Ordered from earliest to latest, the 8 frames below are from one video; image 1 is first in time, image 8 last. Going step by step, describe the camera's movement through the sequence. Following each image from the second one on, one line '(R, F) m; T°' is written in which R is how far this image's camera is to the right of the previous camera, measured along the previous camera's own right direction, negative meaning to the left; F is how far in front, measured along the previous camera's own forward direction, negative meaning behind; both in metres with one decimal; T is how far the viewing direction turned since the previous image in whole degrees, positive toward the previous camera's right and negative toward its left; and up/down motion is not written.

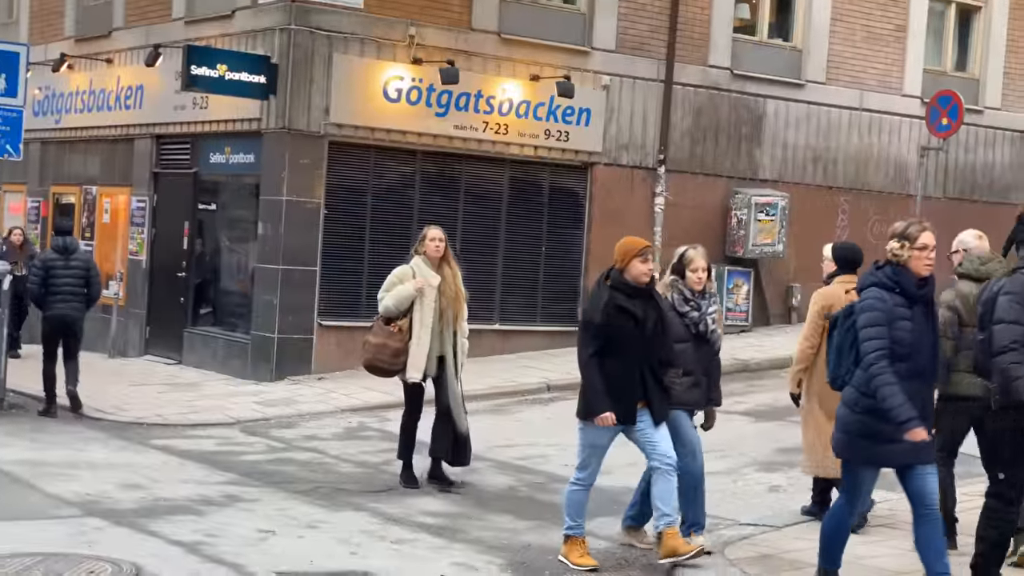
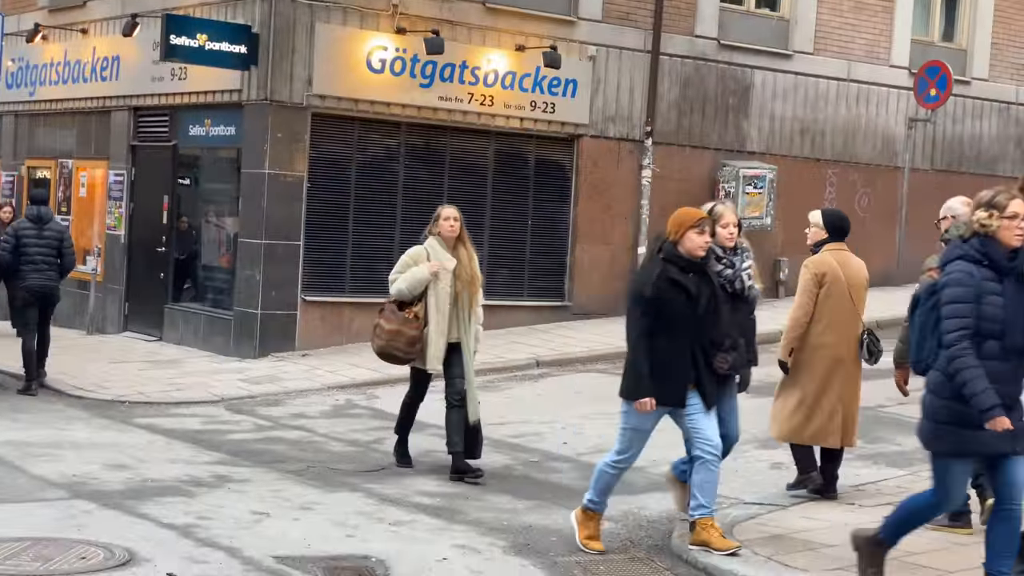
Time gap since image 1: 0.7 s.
(-0.1, +0.2) m; +1°
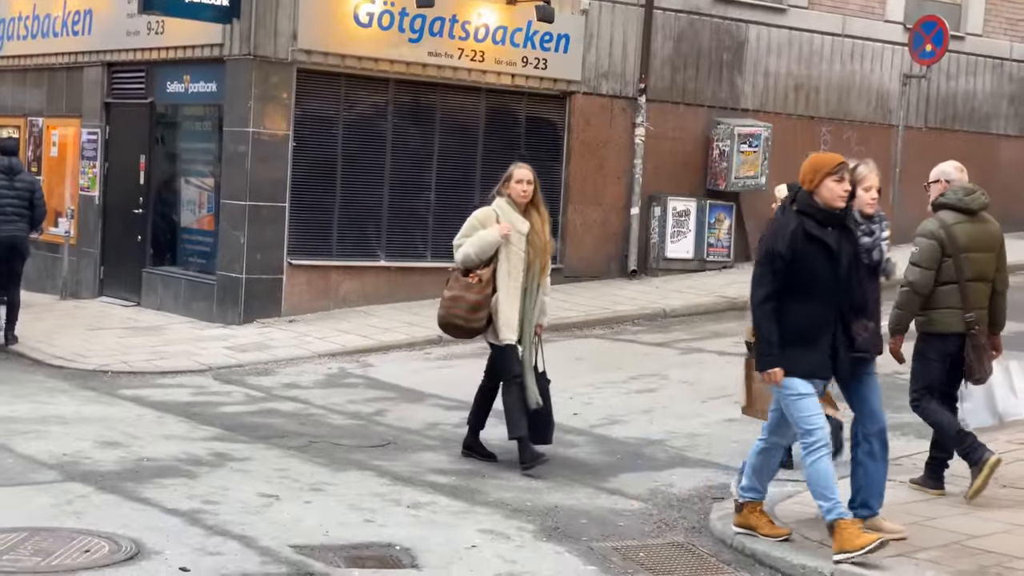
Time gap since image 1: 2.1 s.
(-0.3, +0.4) m; +2°
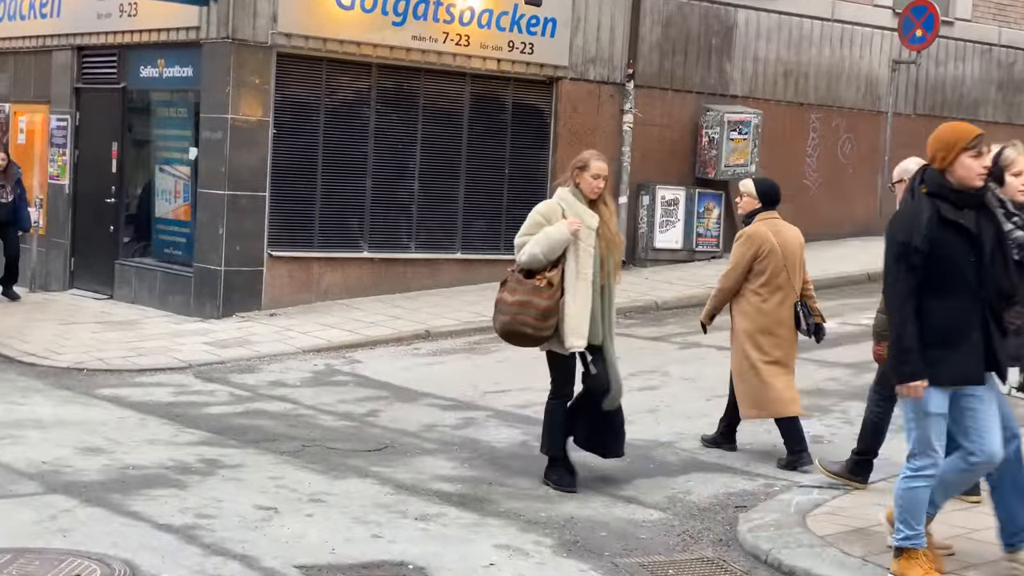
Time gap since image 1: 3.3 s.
(-0.2, +0.4) m; +2°
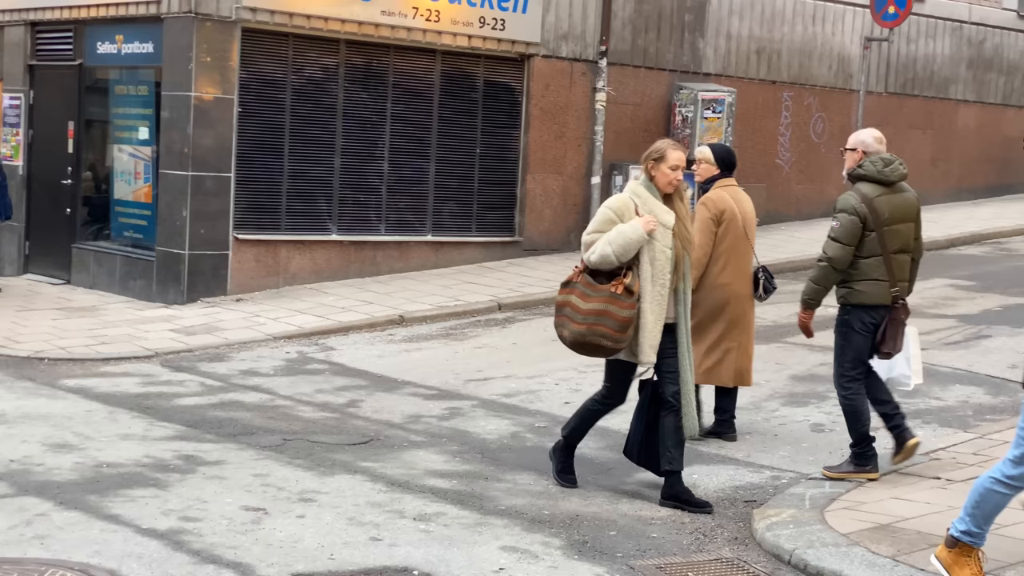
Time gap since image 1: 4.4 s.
(-0.2, +0.3) m; +2°
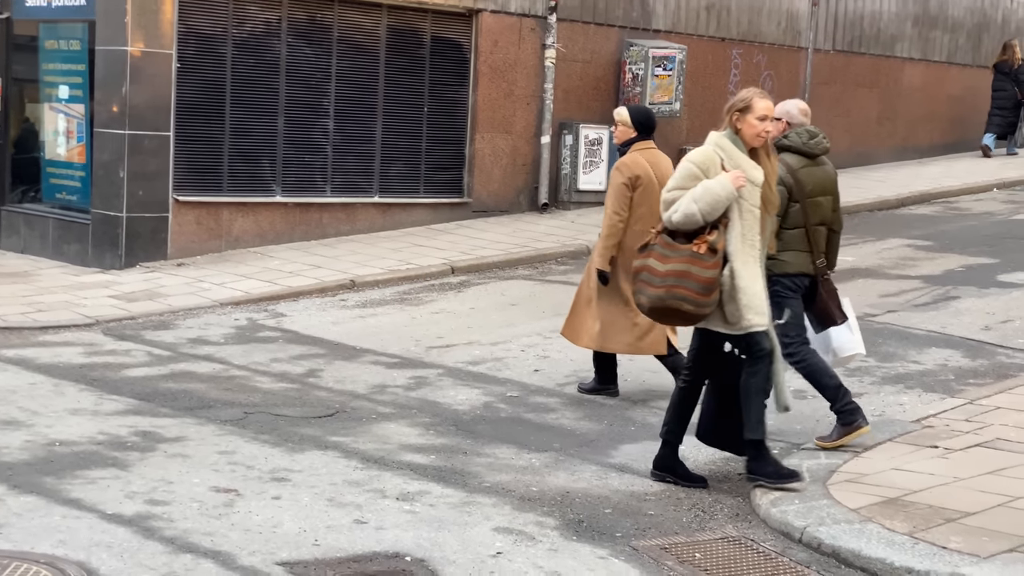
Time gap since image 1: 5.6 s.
(-0.3, +0.3) m; +3°
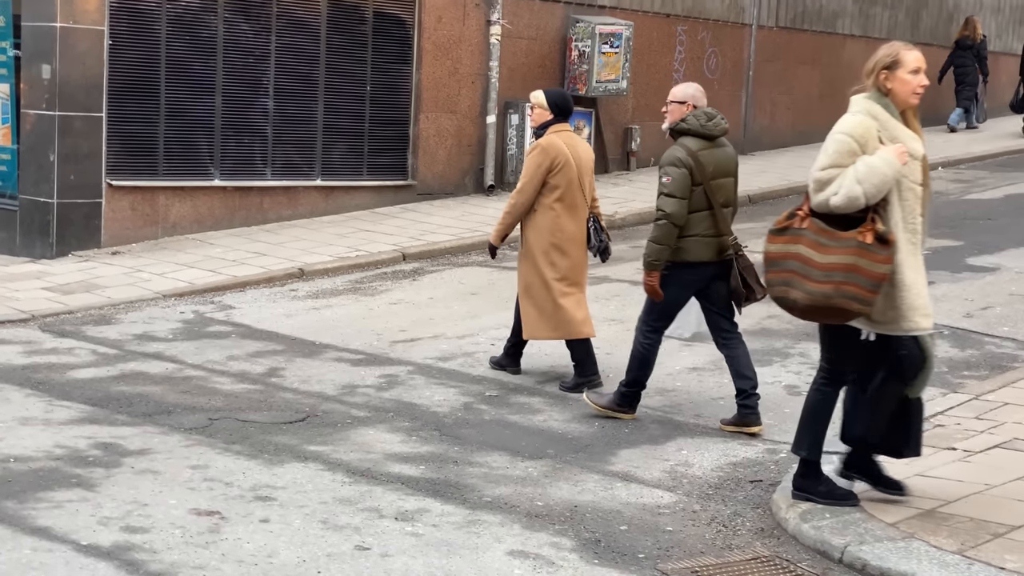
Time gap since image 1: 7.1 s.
(-0.4, +0.4) m; +4°
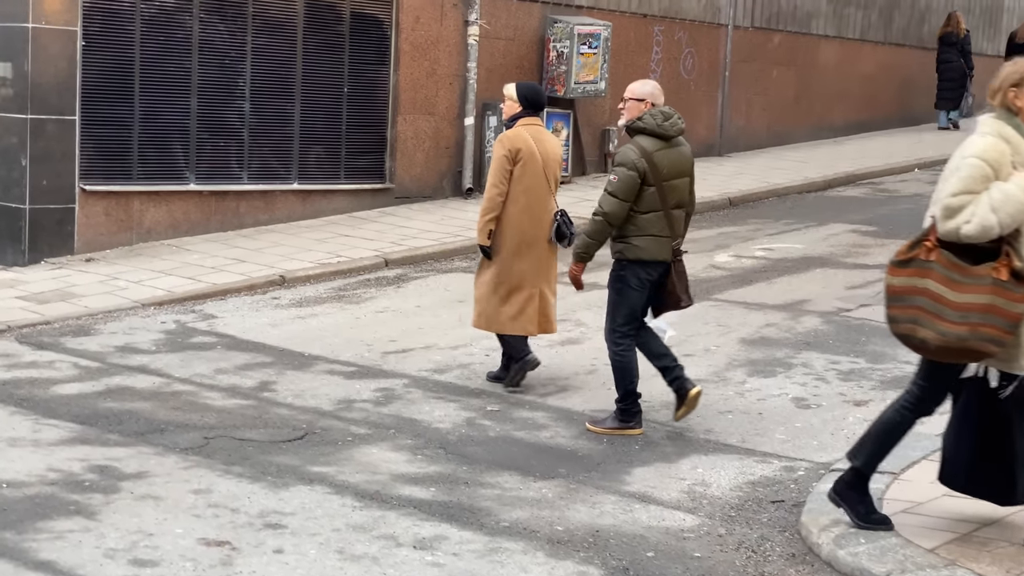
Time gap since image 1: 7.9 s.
(-0.3, +0.2) m; +2°
